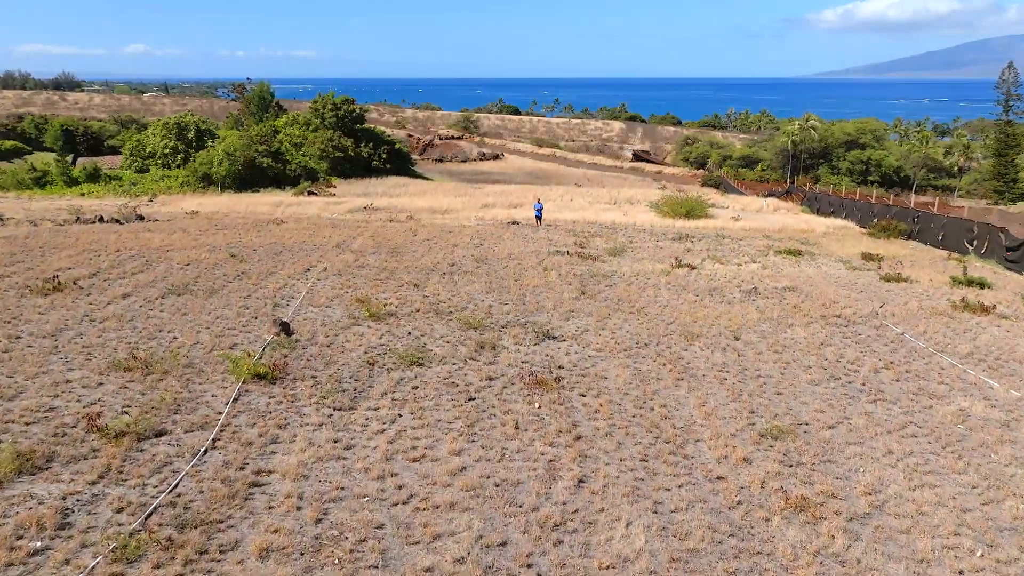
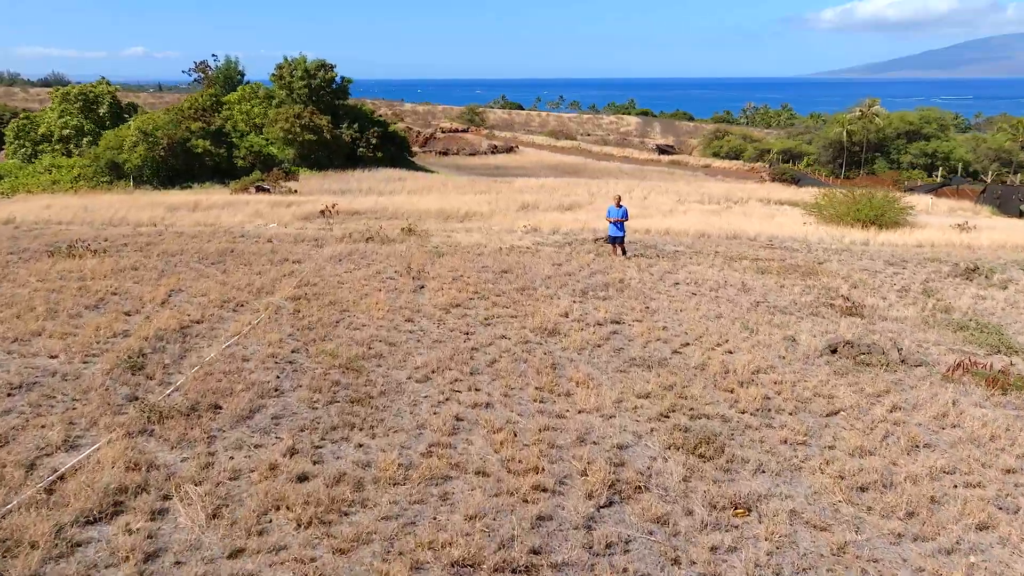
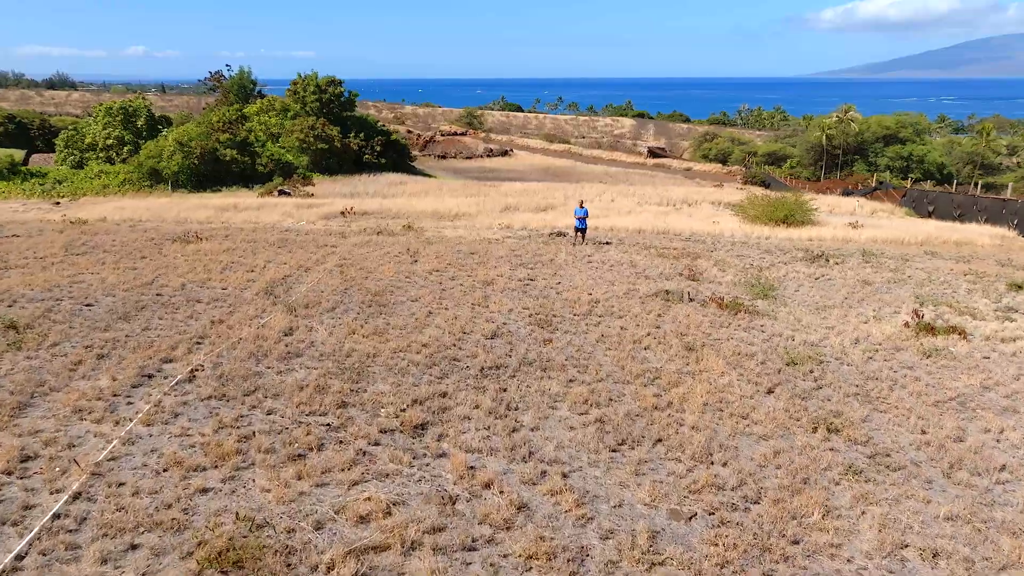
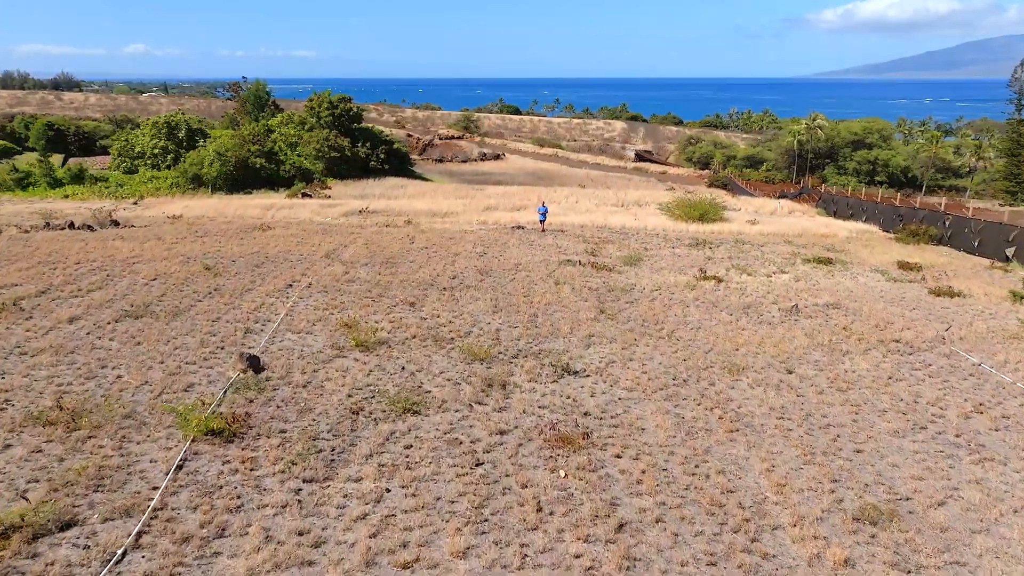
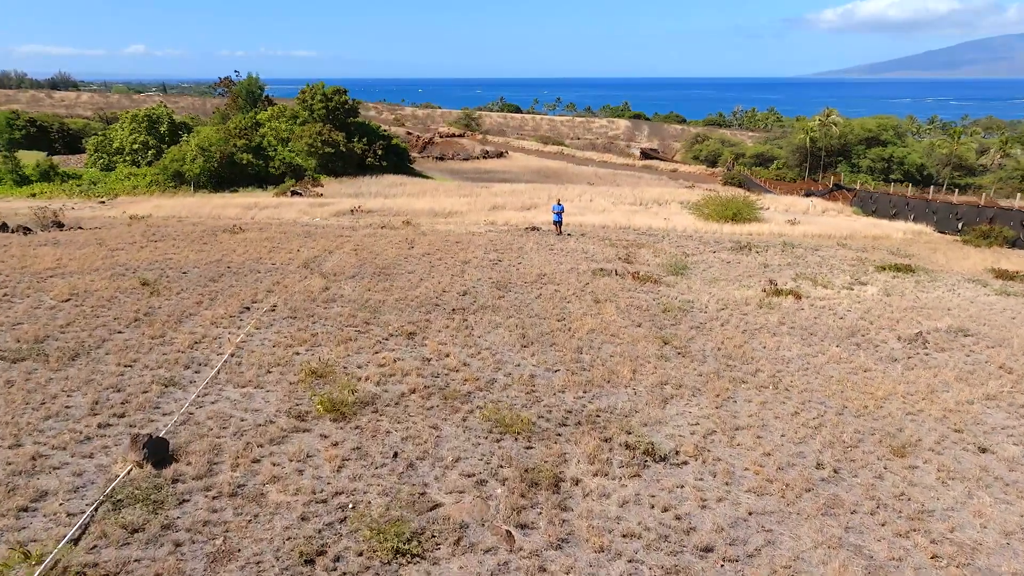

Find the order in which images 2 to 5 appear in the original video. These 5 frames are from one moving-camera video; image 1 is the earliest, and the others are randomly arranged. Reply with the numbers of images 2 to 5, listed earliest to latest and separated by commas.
4, 5, 3, 2
